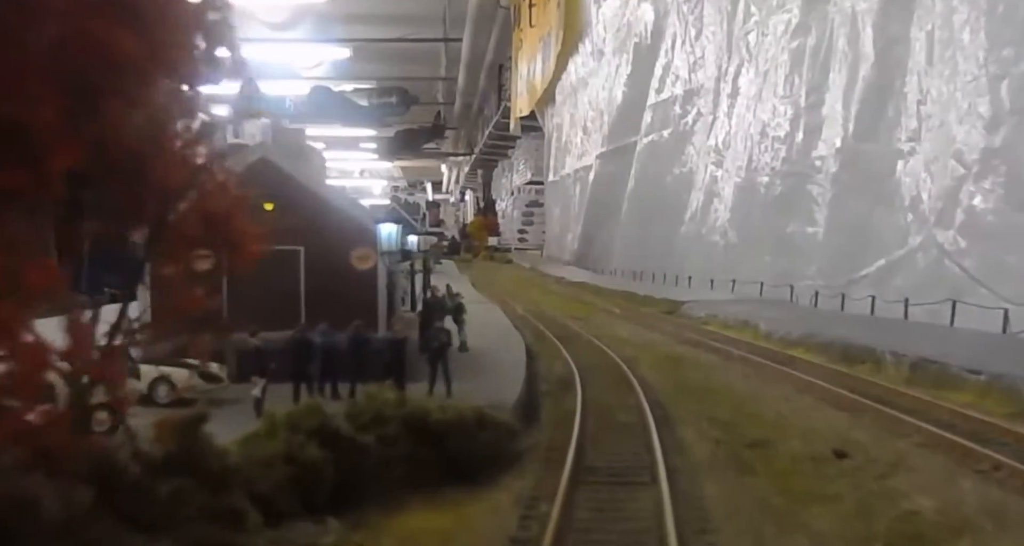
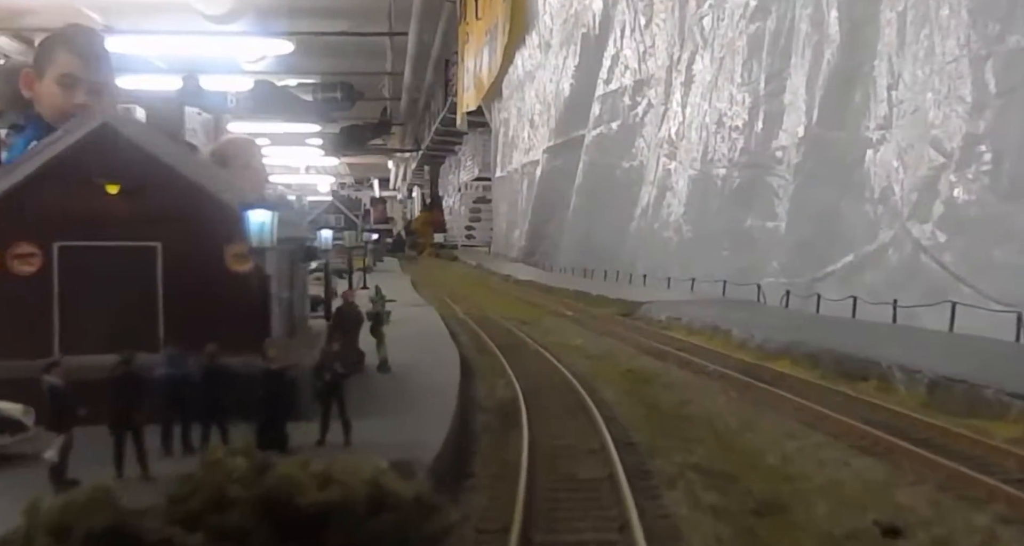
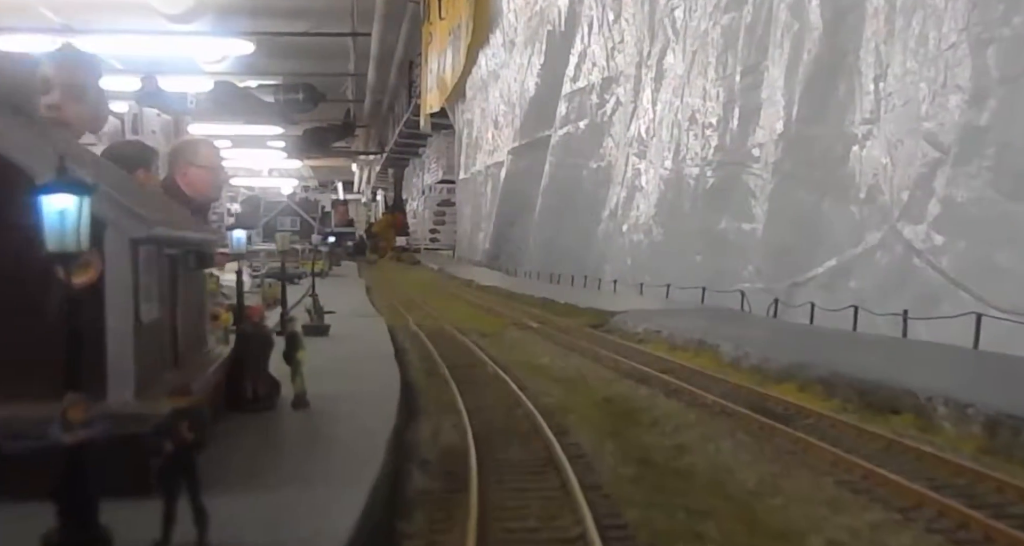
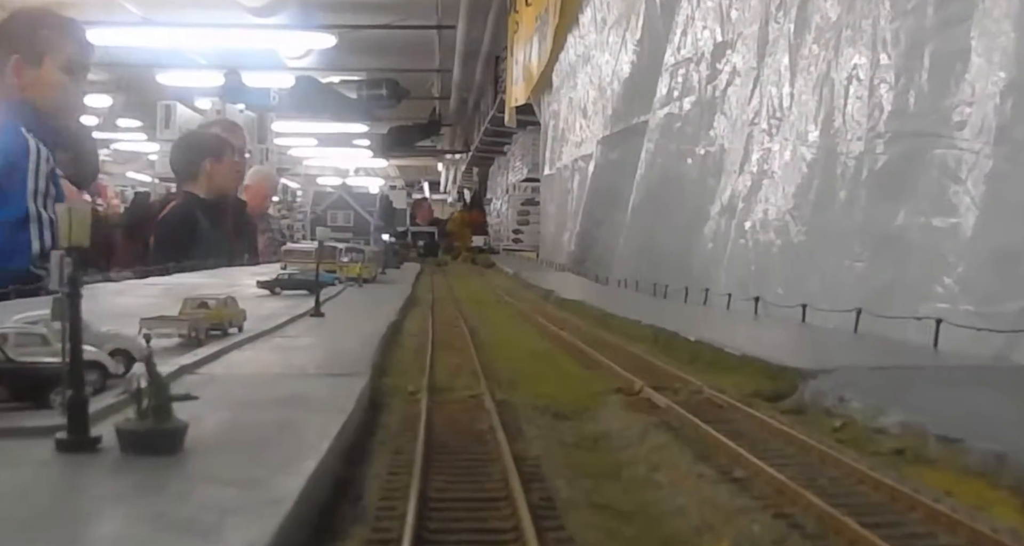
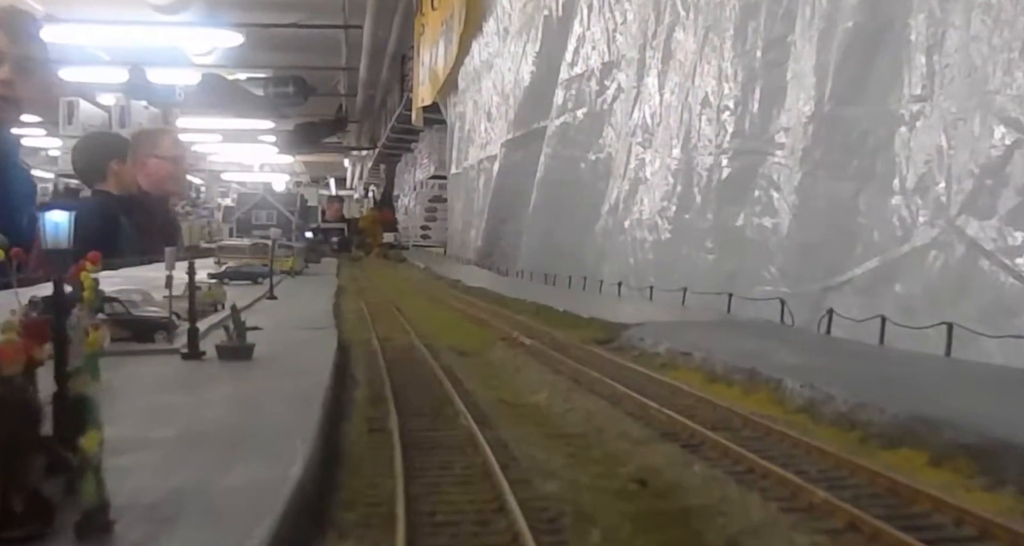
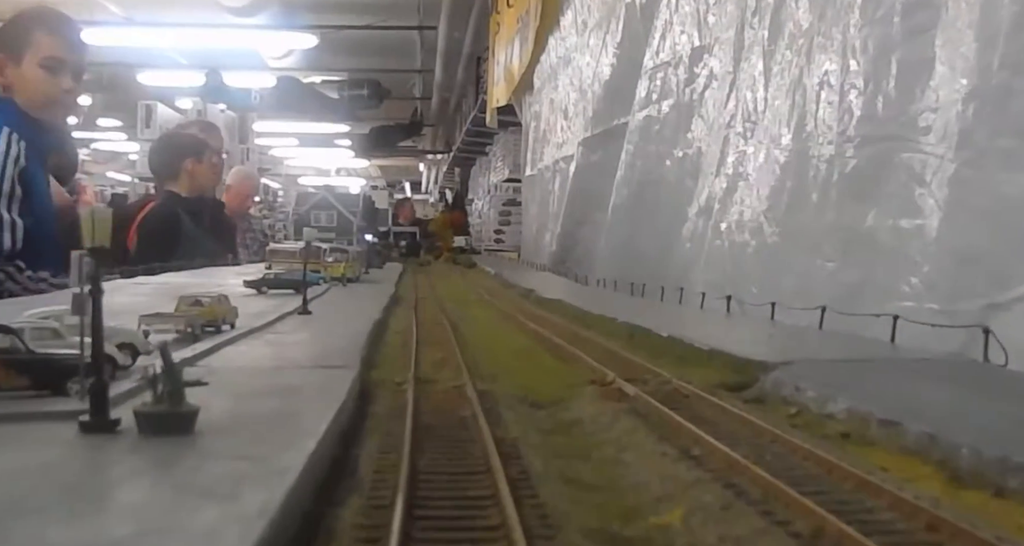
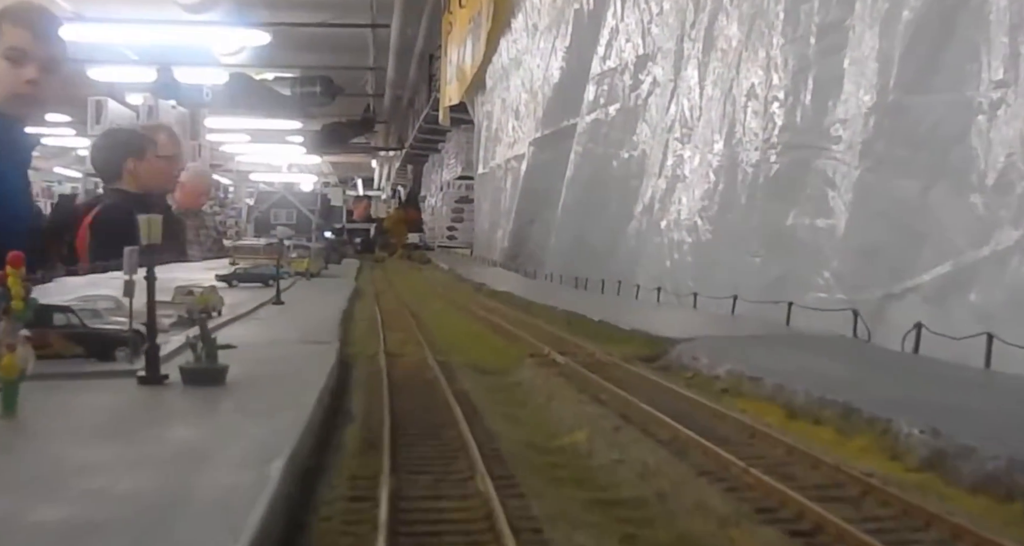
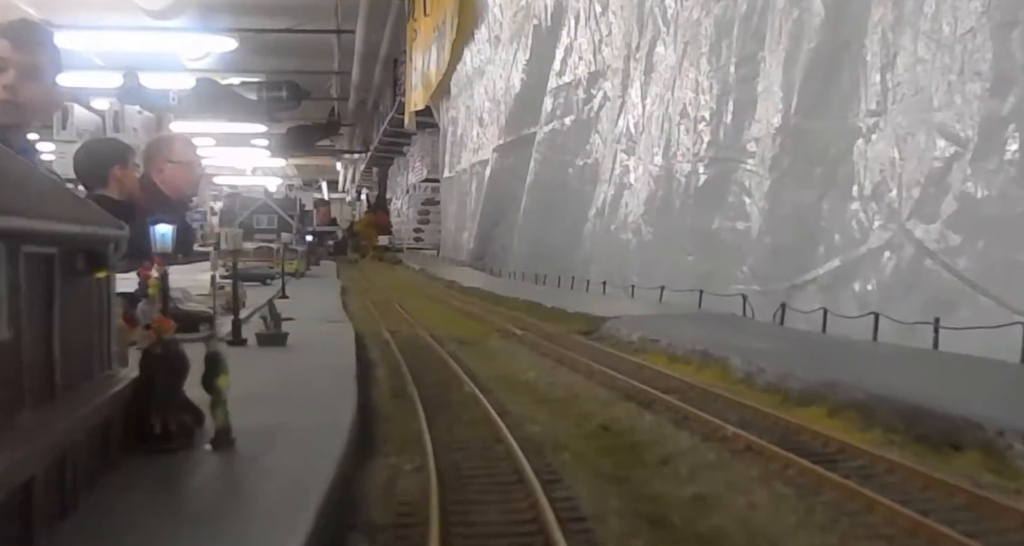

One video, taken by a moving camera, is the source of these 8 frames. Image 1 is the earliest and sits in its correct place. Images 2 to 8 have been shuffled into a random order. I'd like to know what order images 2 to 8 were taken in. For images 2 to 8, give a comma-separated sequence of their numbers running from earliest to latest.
2, 3, 8, 5, 7, 6, 4
